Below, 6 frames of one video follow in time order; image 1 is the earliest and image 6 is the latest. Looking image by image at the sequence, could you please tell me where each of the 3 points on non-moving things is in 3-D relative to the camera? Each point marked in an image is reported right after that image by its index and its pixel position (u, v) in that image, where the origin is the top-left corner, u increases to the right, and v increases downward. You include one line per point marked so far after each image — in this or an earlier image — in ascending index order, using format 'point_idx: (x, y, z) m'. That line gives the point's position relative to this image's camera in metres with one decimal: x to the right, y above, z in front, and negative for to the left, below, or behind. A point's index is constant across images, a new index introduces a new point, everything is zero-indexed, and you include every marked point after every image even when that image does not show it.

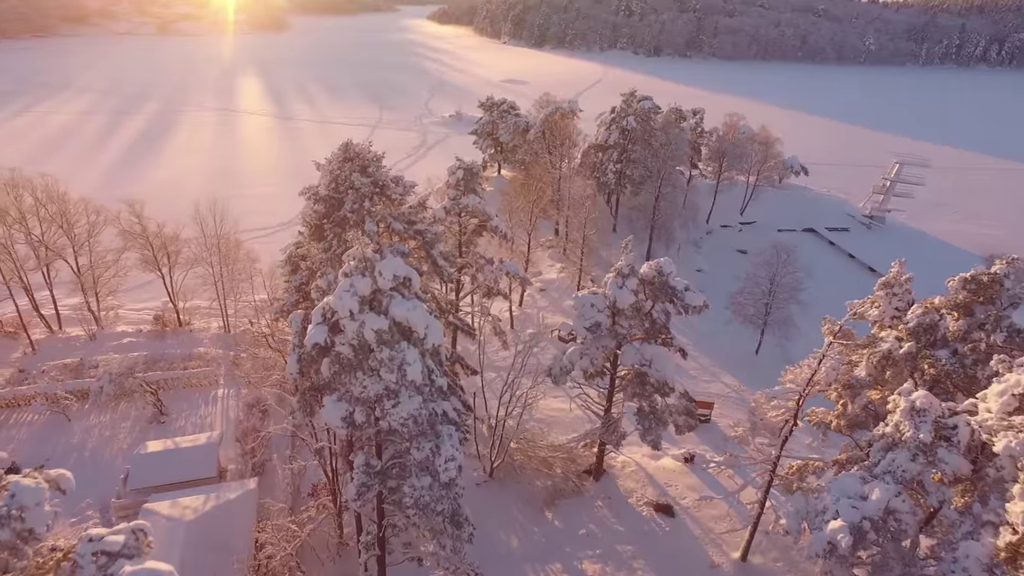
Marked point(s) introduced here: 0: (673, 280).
0: (+3.8, +0.2, +15.6) m
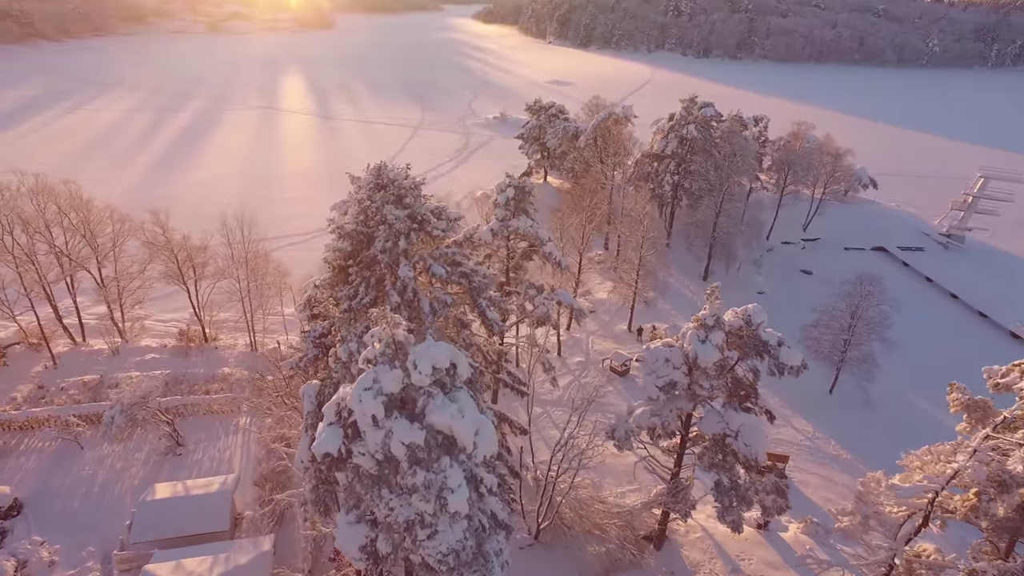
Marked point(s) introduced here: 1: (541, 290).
0: (+5.0, -0.9, +13.0) m
1: (+0.9, 0.0, +19.6) m
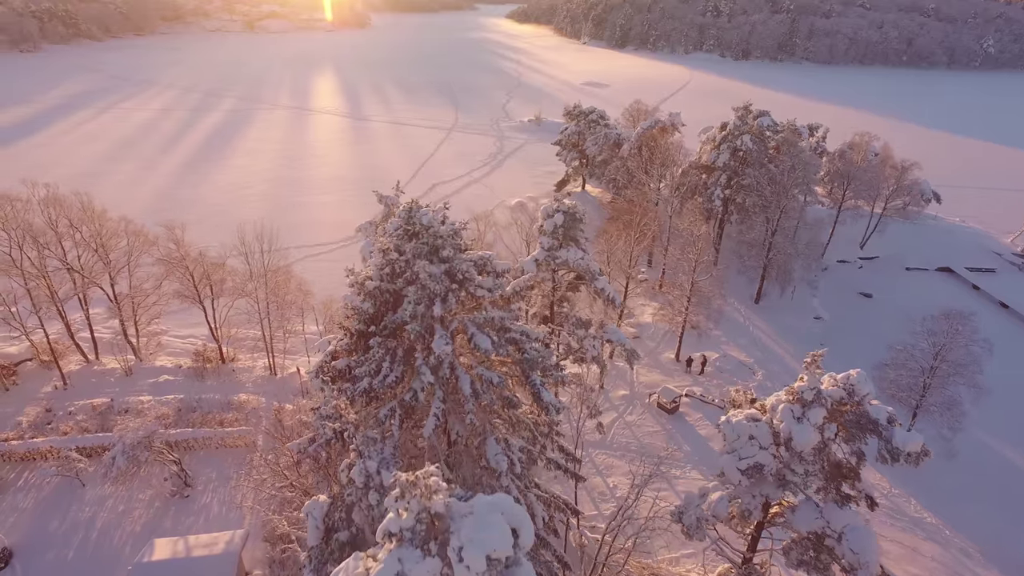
0: (+5.8, -1.9, +10.6) m
1: (+2.0, -1.0, +17.4) m
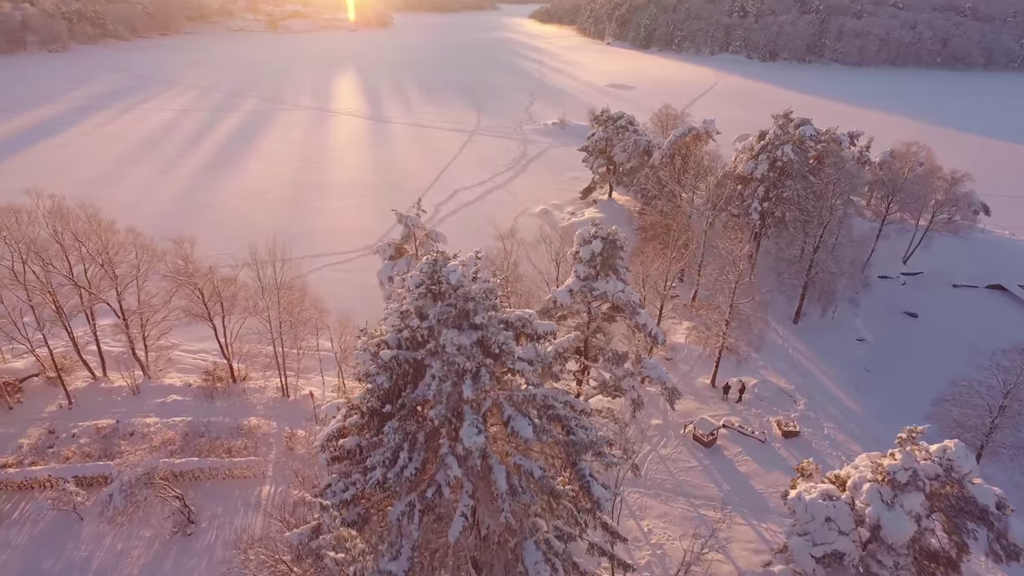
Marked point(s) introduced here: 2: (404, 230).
0: (+6.3, -2.8, +8.9) m
1: (+2.8, -1.8, +15.8) m
2: (-2.7, +1.5, +16.4) m
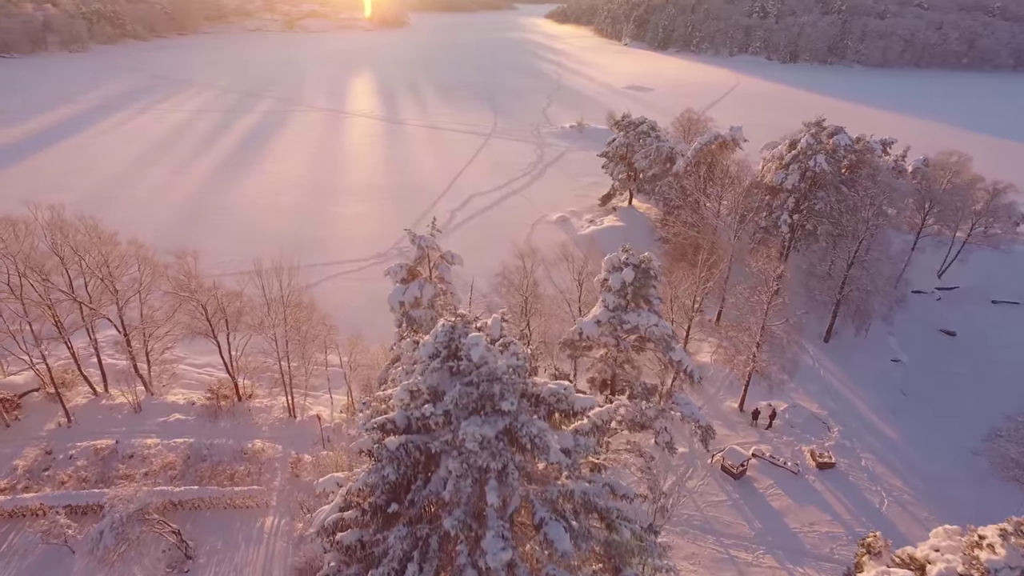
0: (+6.6, -3.4, +7.6) m
1: (+3.2, -2.4, +14.5) m
2: (-2.2, +0.9, +15.2) m
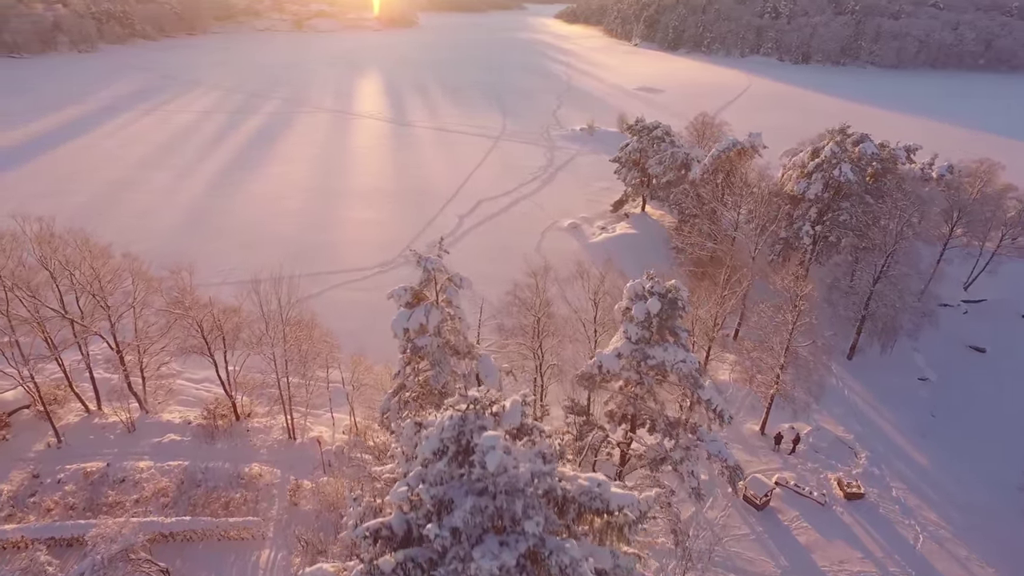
0: (+6.8, -4.0, +6.4) m
1: (+3.5, -3.0, +13.4) m
2: (-1.9, +0.3, +14.1) m
